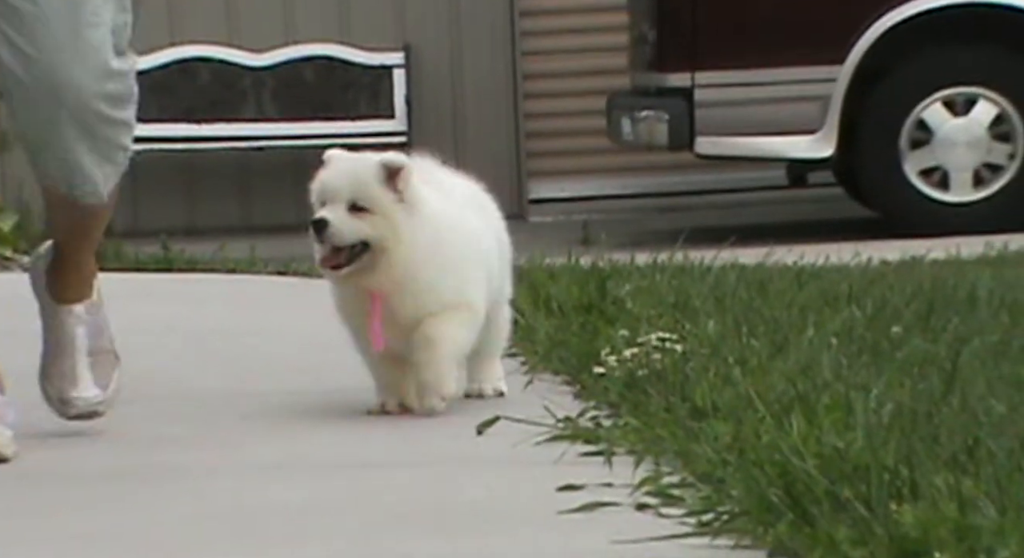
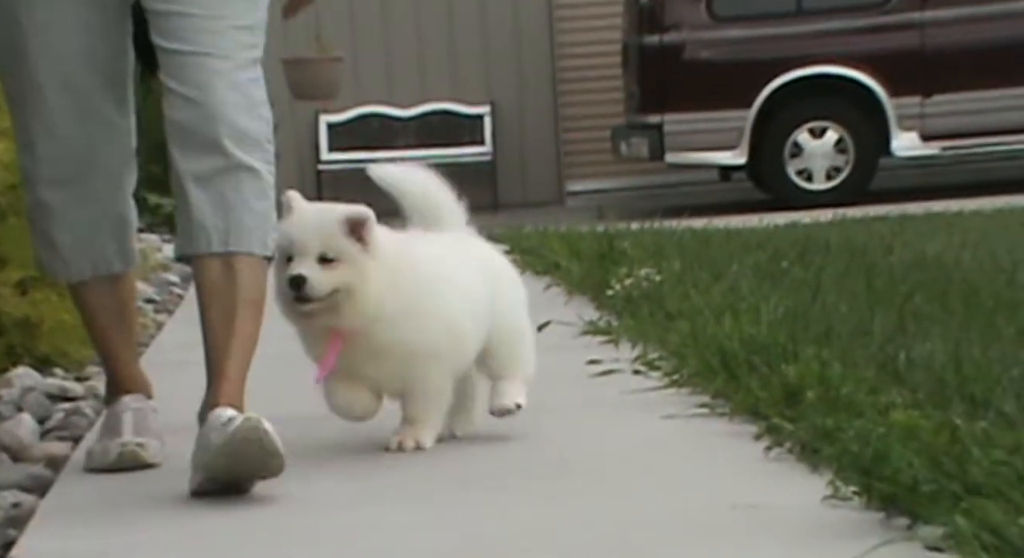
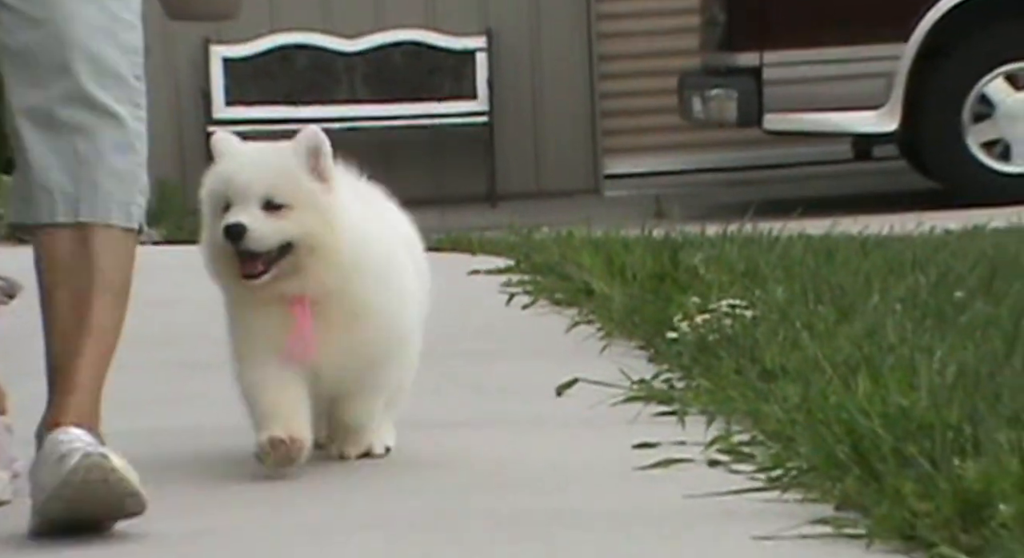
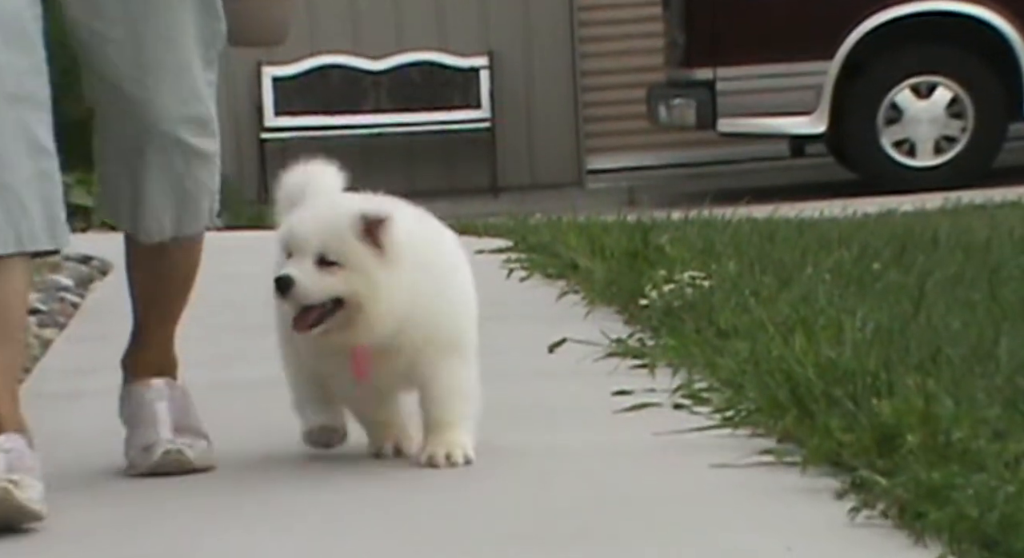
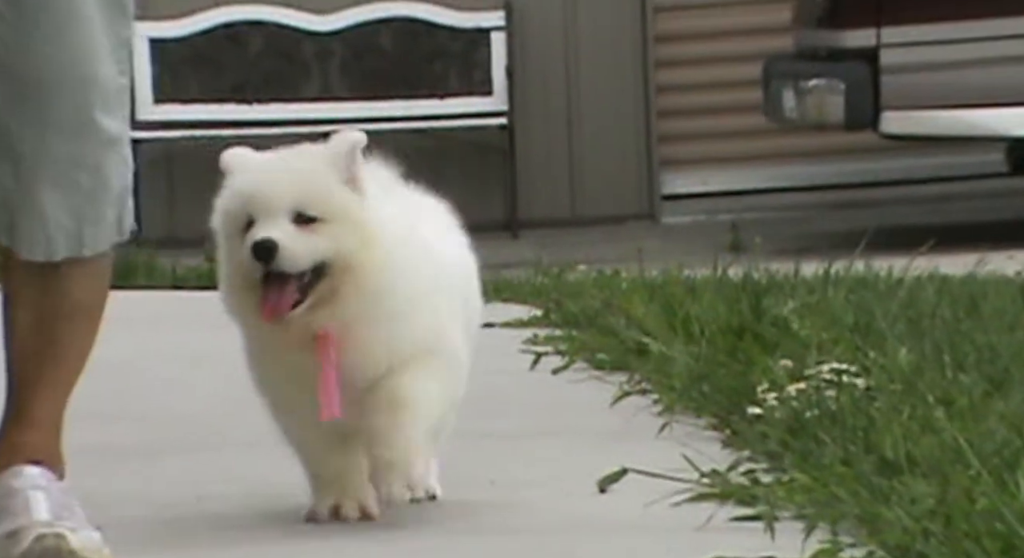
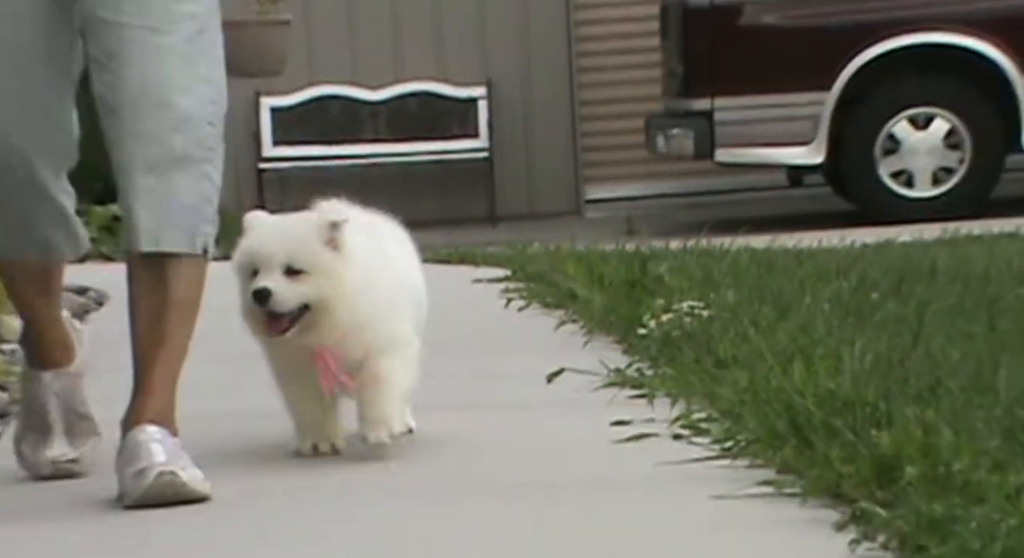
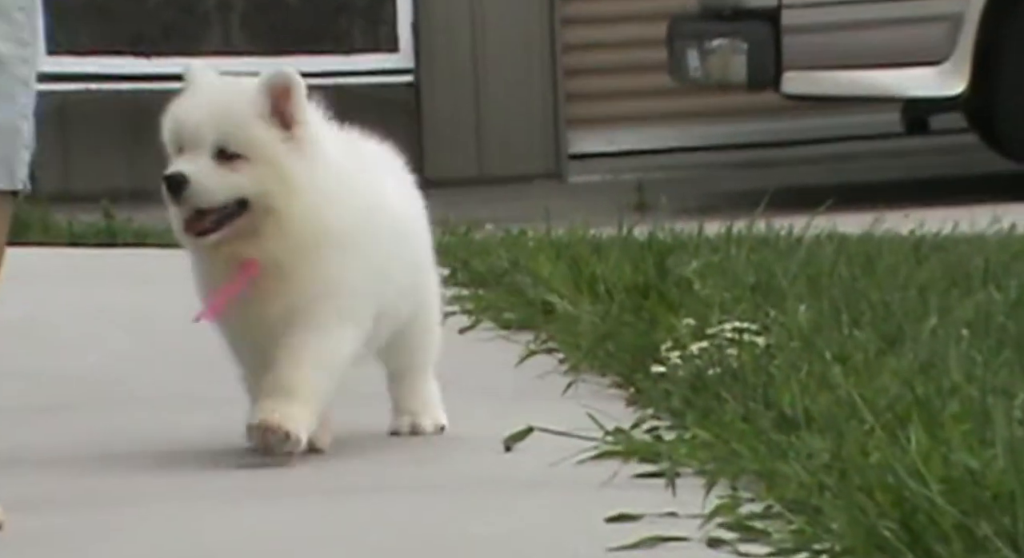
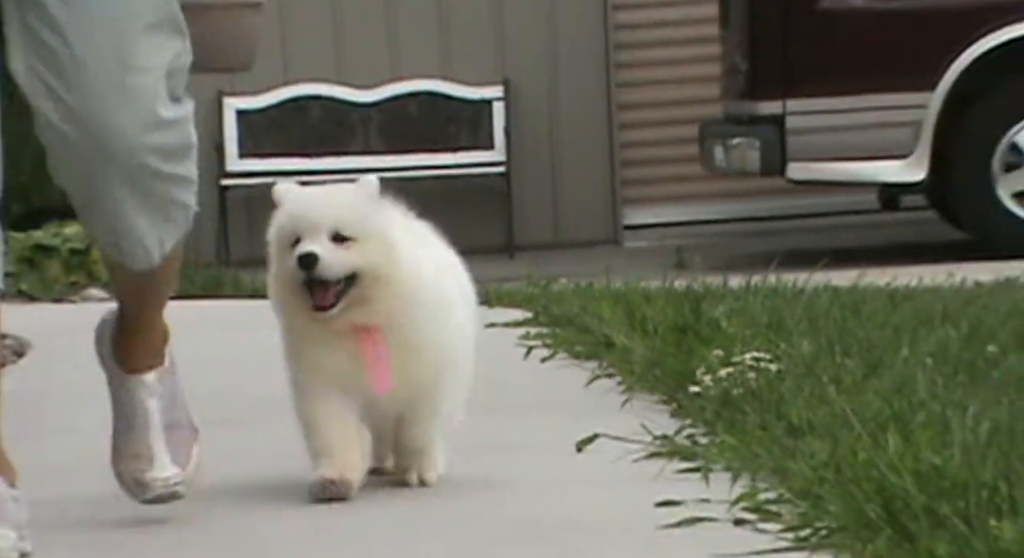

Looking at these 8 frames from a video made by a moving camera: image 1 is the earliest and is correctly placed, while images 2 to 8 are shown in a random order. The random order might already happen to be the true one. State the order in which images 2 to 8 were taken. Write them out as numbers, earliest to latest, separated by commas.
7, 5, 8, 3, 6, 4, 2
